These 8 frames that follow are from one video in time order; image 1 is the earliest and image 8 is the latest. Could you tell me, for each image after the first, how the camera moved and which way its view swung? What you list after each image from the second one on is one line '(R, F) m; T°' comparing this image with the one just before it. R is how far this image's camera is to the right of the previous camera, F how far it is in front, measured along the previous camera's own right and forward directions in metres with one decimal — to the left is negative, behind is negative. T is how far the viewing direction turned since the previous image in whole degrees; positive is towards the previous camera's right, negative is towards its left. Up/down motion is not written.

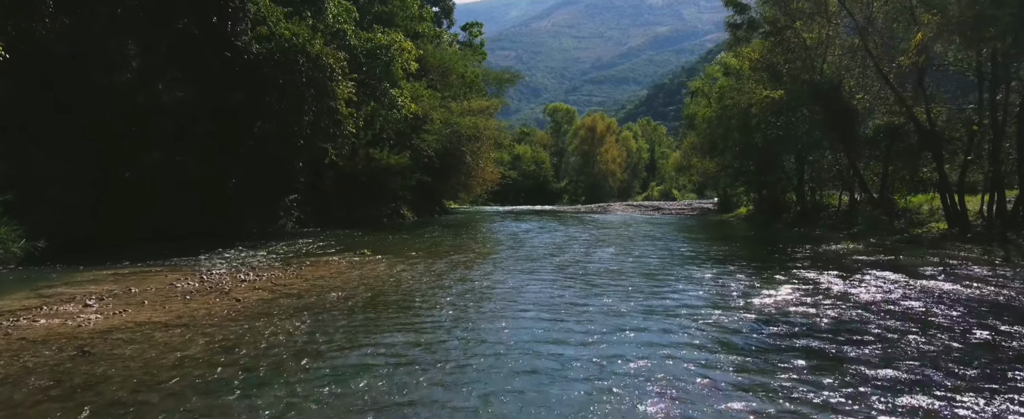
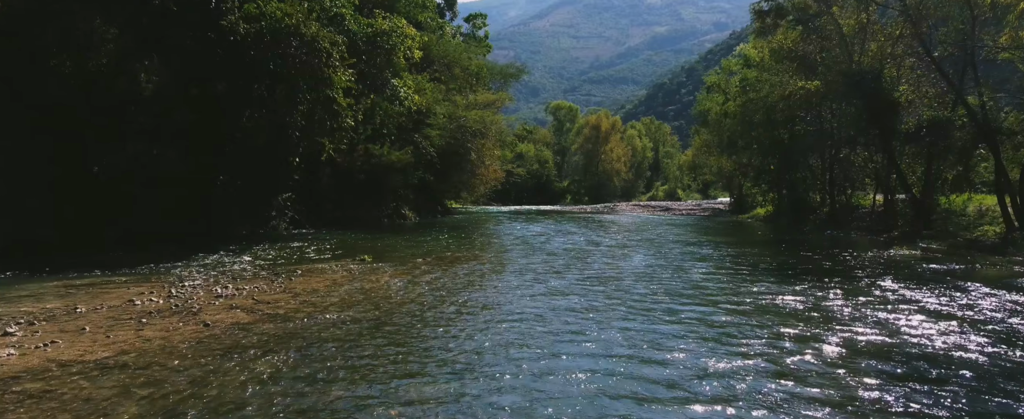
(-0.5, +2.4) m; 0°
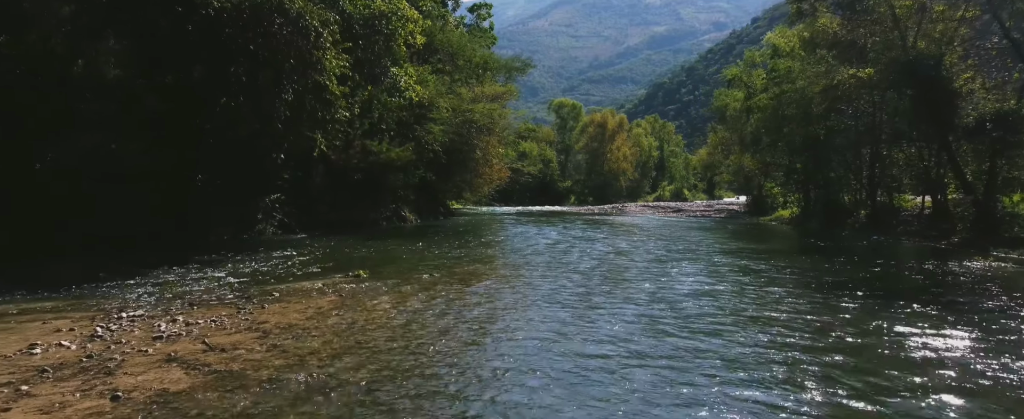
(-0.5, +3.0) m; 0°
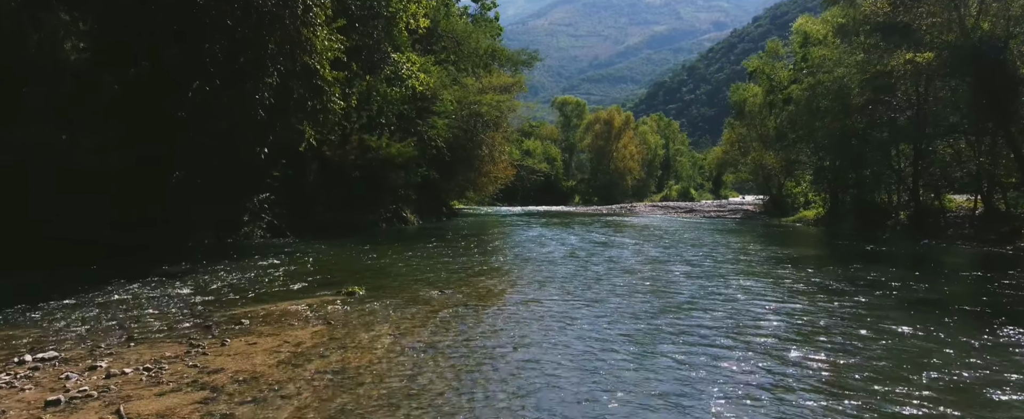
(-0.4, +2.6) m; 0°
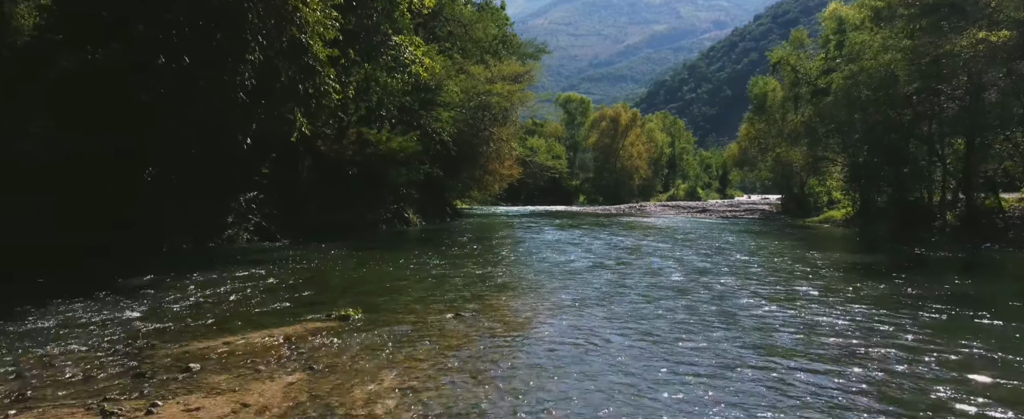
(-0.4, +2.5) m; 0°
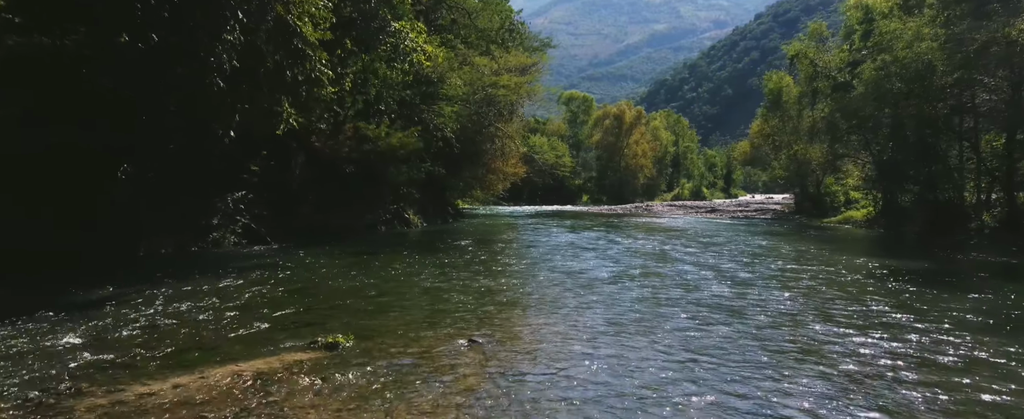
(-0.3, +1.7) m; 0°
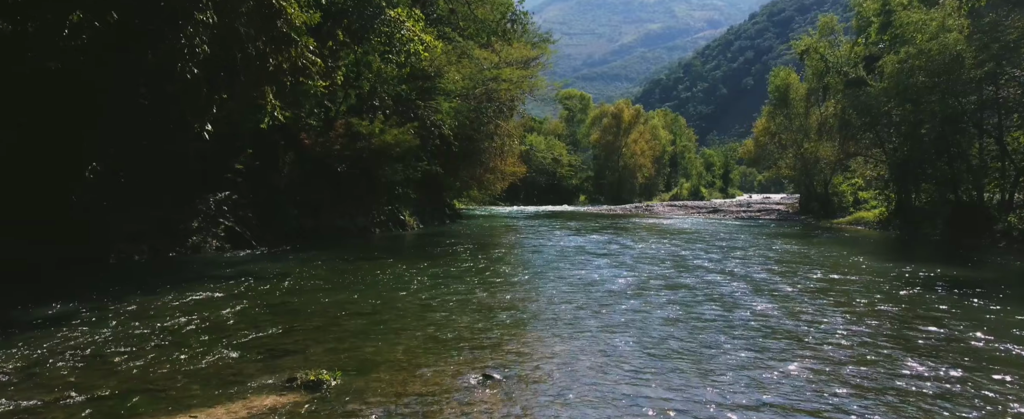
(-0.2, +1.4) m; 0°
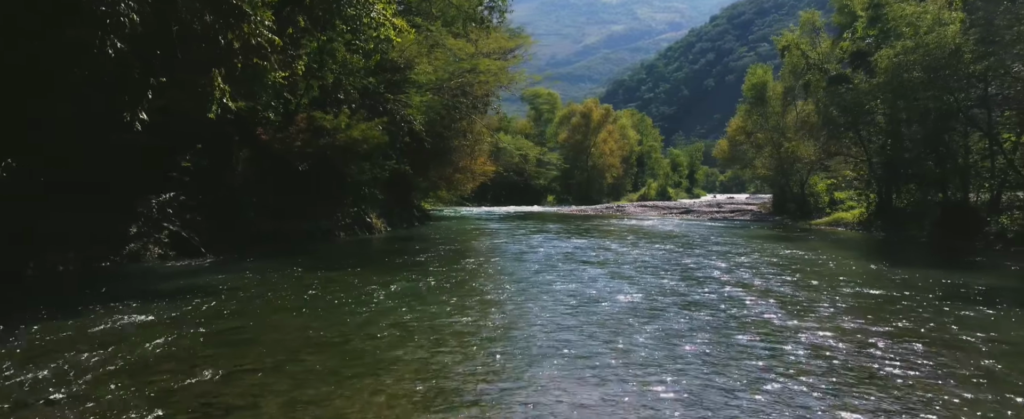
(-0.4, +1.7) m; +3°
